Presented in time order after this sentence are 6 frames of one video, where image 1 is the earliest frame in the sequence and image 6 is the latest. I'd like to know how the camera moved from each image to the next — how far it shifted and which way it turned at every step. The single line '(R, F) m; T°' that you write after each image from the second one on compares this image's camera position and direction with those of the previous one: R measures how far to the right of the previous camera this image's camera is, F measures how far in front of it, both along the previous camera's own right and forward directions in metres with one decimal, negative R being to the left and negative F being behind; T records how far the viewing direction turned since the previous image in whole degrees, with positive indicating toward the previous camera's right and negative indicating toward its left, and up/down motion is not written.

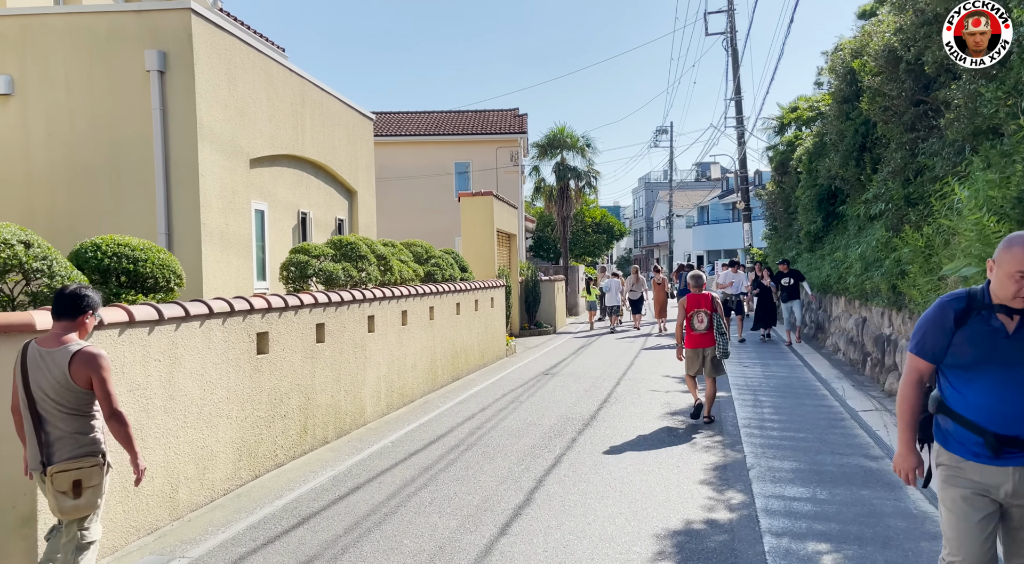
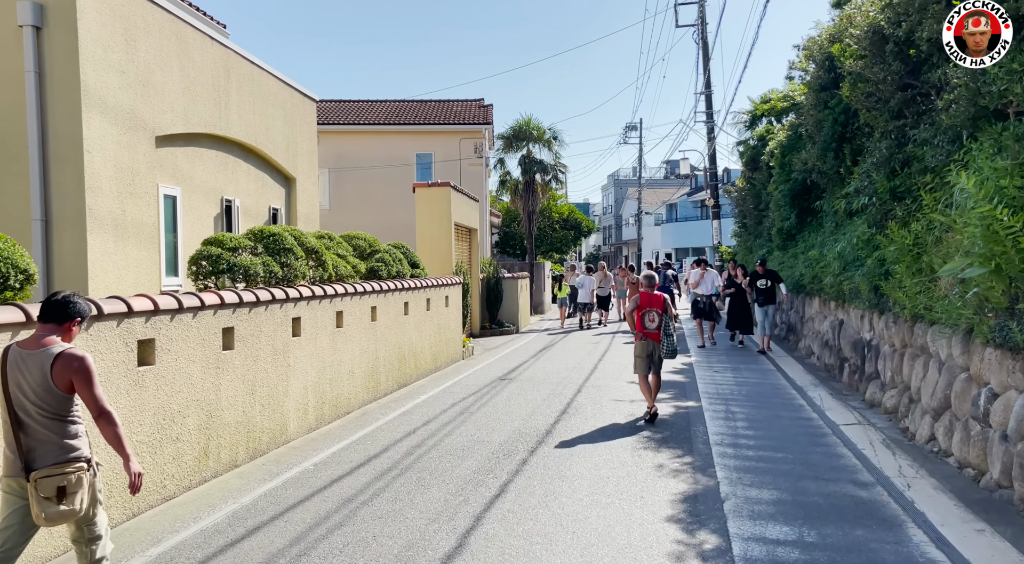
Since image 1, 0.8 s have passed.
(+0.2, +1.2) m; +2°
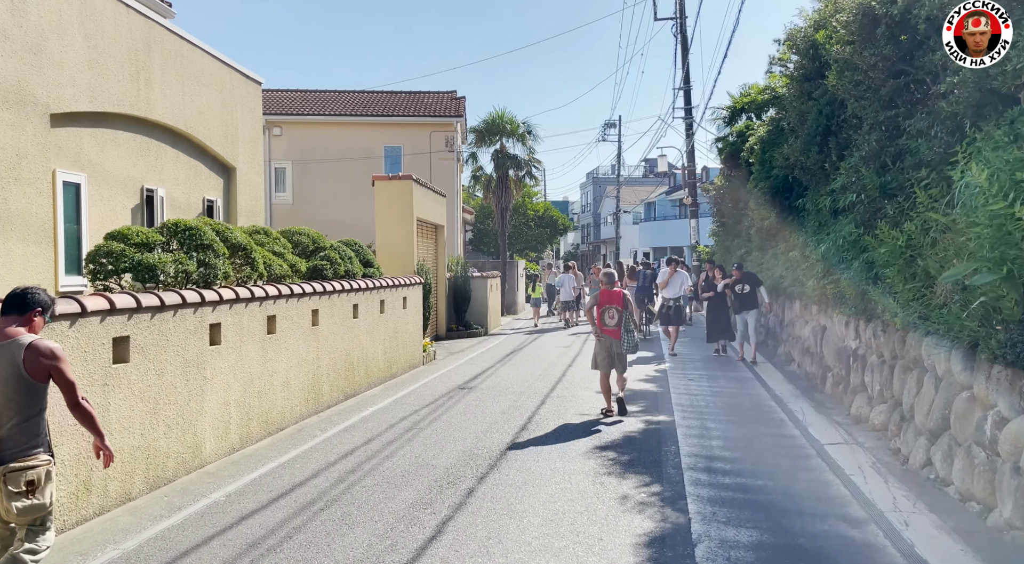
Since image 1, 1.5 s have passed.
(+0.3, +1.0) m; +1°
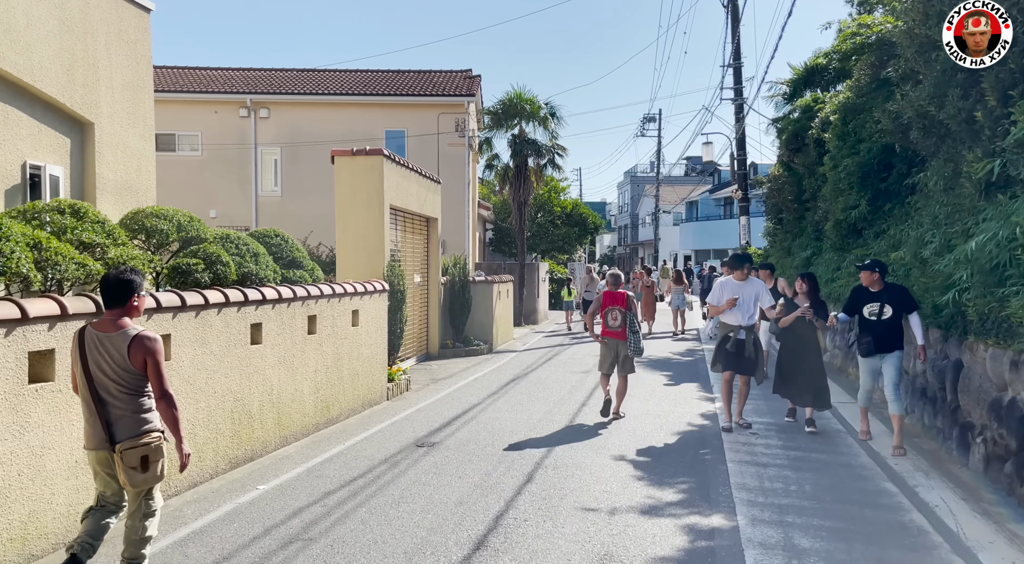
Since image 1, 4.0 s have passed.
(+0.6, +4.1) m; -2°
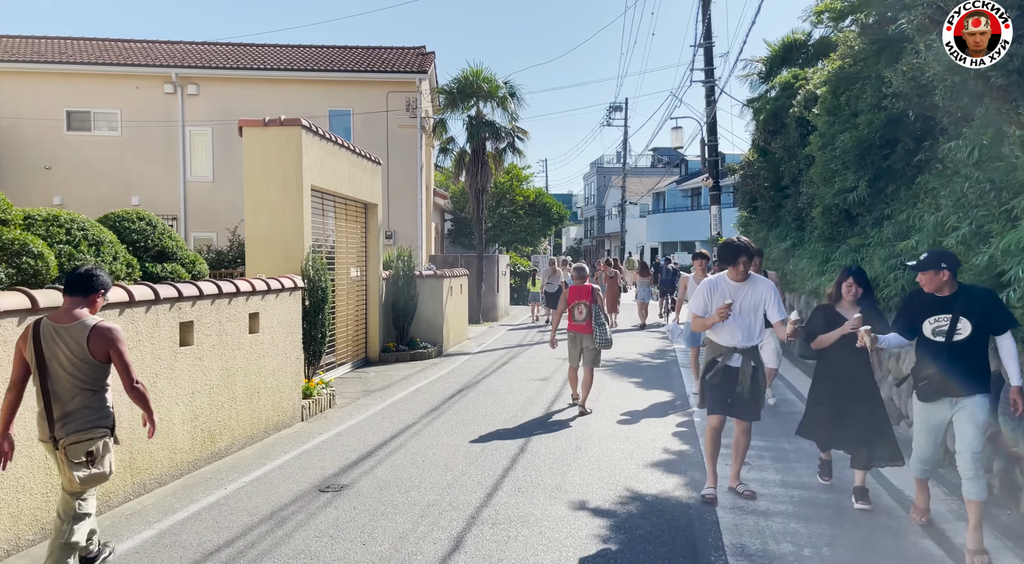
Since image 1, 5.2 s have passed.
(+0.3, +2.0) m; +2°
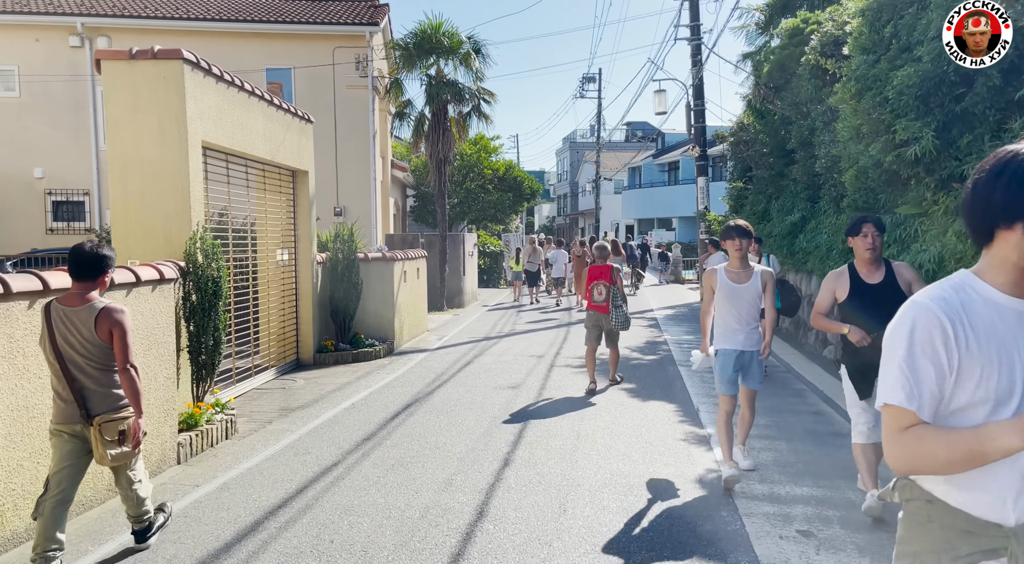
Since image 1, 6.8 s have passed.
(+0.1, +2.7) m; +2°
